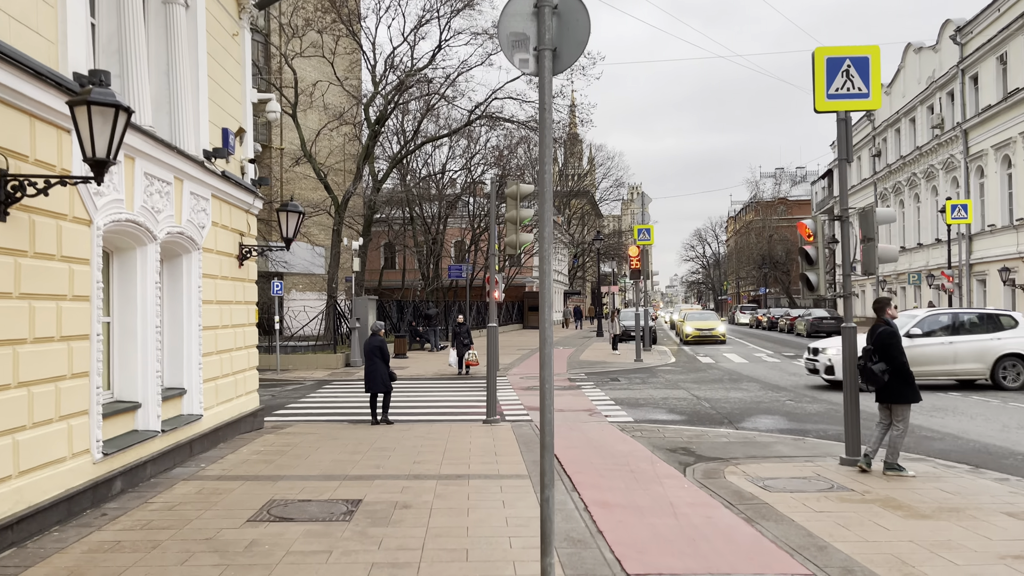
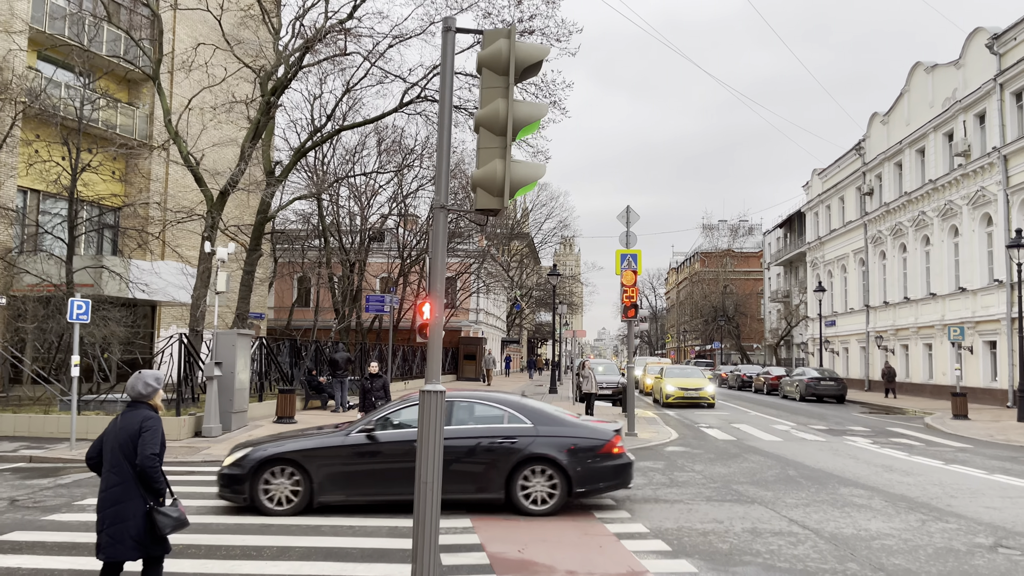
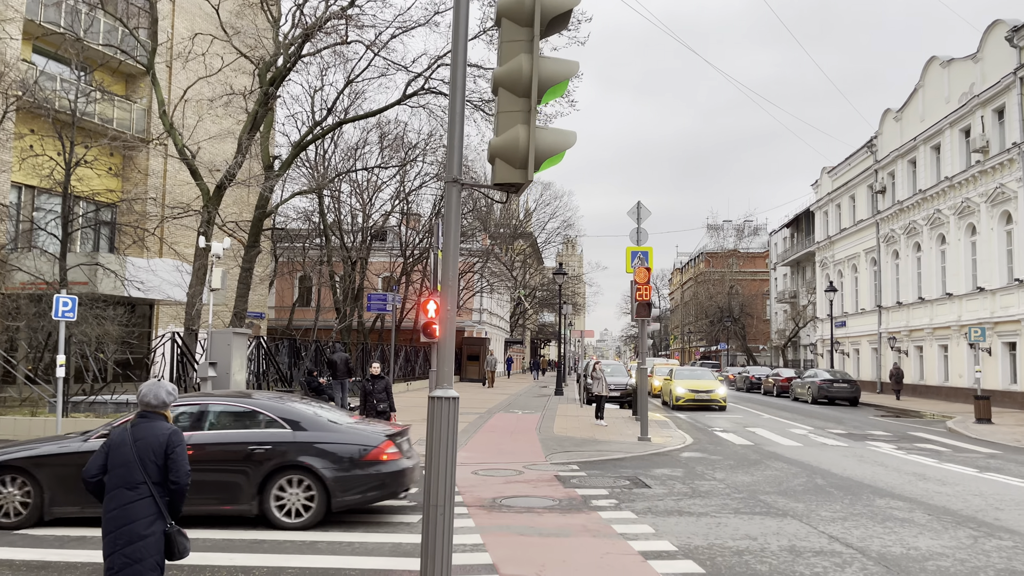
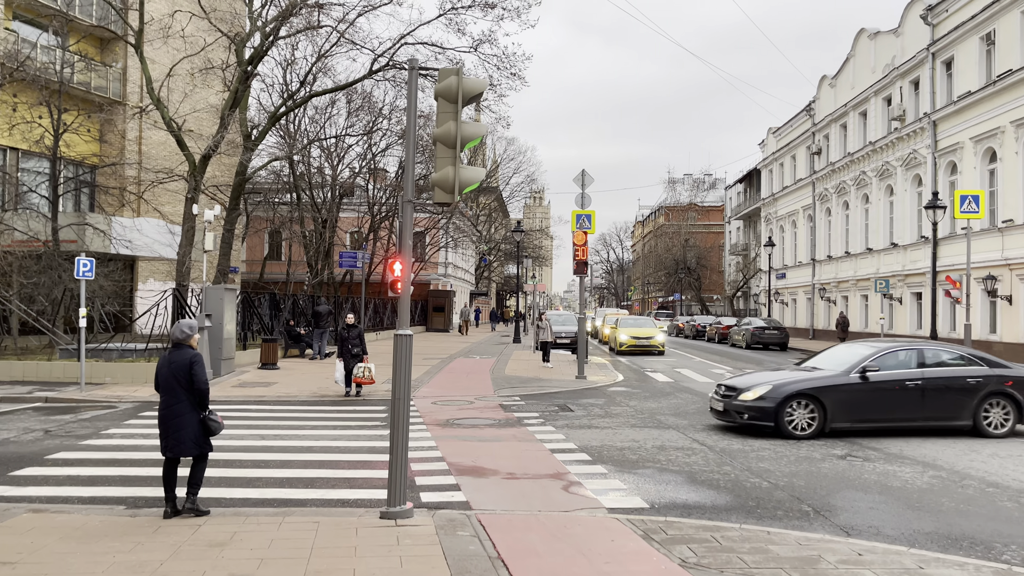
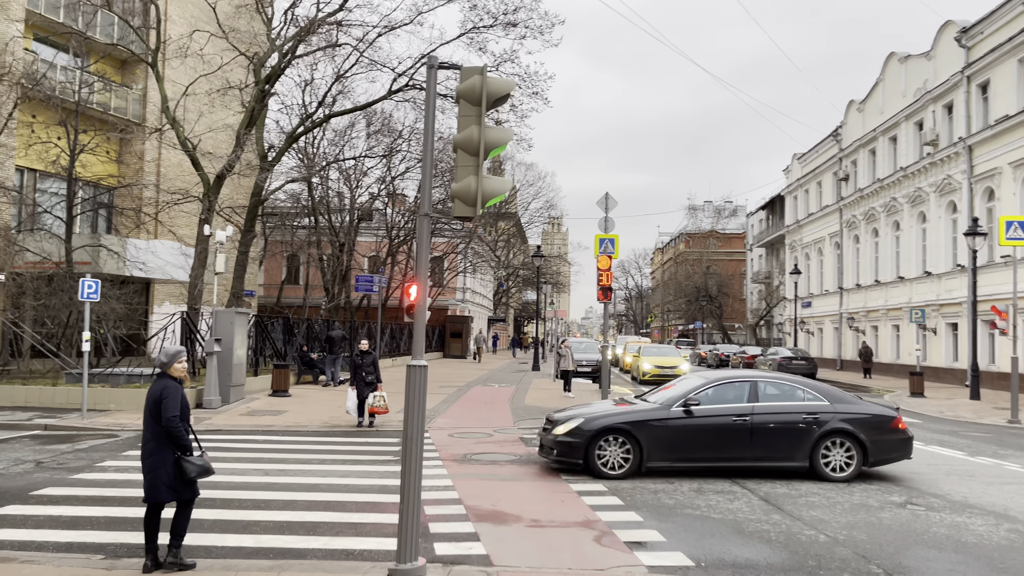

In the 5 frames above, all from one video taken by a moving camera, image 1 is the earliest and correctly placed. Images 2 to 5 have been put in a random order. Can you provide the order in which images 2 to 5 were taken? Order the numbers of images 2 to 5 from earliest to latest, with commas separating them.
4, 5, 2, 3
